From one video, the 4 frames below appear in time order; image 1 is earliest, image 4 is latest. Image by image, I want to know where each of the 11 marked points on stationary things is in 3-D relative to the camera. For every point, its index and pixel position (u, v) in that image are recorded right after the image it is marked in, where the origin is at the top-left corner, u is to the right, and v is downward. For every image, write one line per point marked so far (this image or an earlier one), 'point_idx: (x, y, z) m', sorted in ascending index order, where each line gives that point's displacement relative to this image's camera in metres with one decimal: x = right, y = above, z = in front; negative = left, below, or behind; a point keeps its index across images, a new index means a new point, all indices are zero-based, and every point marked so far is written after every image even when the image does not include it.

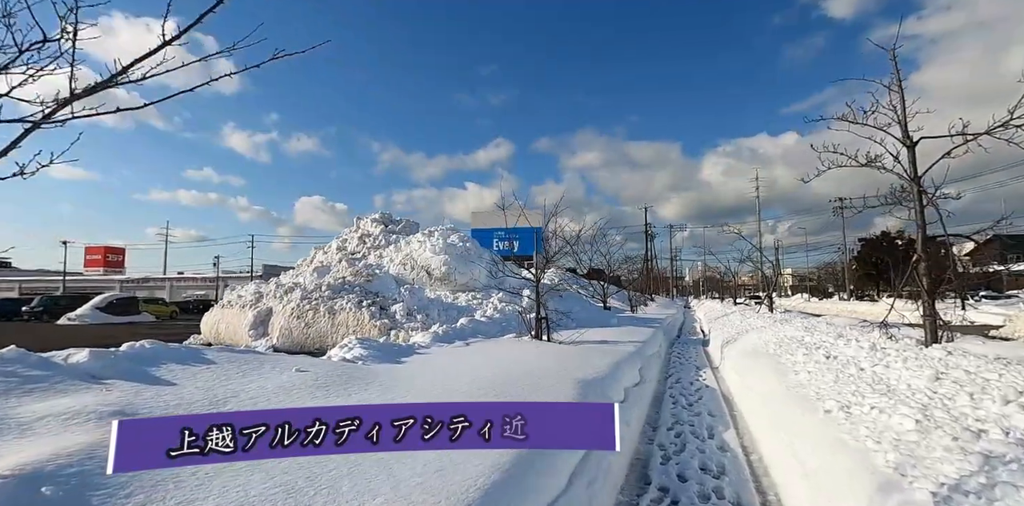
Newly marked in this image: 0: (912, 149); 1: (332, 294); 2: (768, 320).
0: (+4.3, +1.1, +5.3) m
1: (-4.6, -1.1, +12.4) m
2: (+6.2, -1.6, +11.5) m
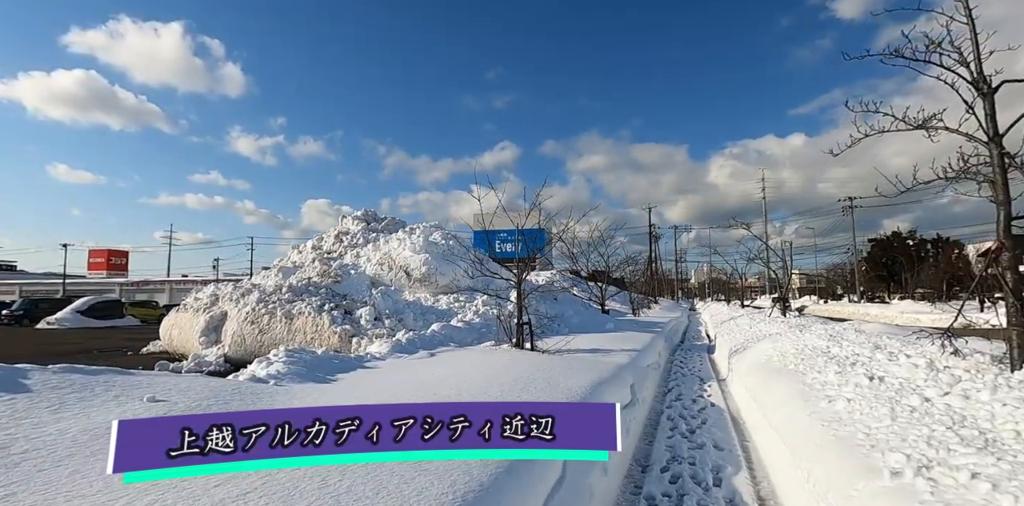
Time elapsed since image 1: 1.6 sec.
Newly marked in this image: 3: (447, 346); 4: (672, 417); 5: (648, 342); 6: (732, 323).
0: (+3.8, +1.2, +3.9) m
1: (-5.1, -1.0, +11.1) m
2: (+5.7, -1.5, +10.1) m
3: (-1.2, -1.8, +9.2) m
4: (+2.3, -2.3, +6.9) m
5: (+3.4, -2.2, +12.1) m
6: (+8.1, -2.6, +17.9) m
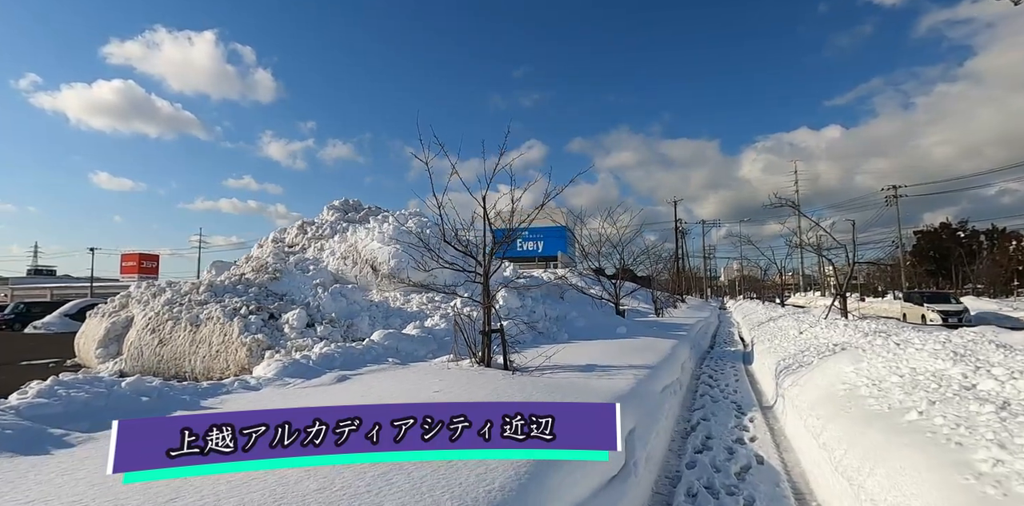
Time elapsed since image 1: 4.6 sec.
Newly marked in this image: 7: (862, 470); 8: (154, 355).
0: (+2.9, +1.5, +1.1) m
1: (-5.5, -0.8, +8.8) m
2: (+5.2, -1.2, +7.2) m
3: (-1.8, -1.5, +6.7) m
4: (+1.6, -2.0, +4.2) m
5: (+3.0, -1.9, +9.4) m
6: (+8.0, -2.2, +14.9) m
7: (+2.3, -1.5, +3.1) m
8: (-6.0, -1.7, +8.1) m
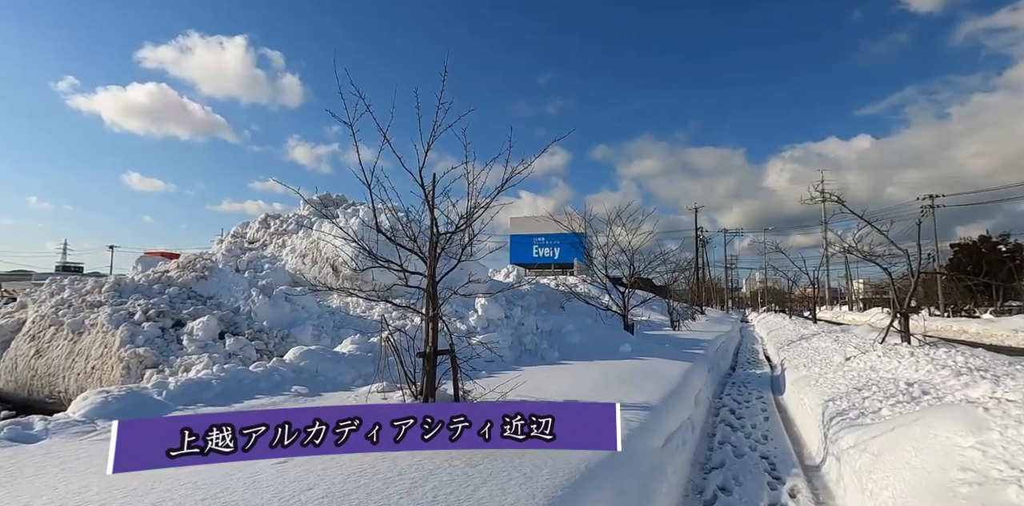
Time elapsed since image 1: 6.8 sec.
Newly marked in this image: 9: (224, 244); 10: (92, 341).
0: (+2.2, +1.6, -0.8) m
1: (-6.0, -0.7, +7.2) m
2: (+4.6, -1.3, +5.2) m
3: (-2.4, -1.4, +4.9) m
4: (+0.9, -2.0, +2.3) m
5: (+2.6, -2.0, +7.4) m
6: (+7.7, -2.5, +12.7) m
7: (+1.5, -1.4, +1.2) m
8: (-6.5, -1.6, +6.5) m
9: (-6.9, +0.3, +11.8) m
10: (-5.4, -1.1, +6.3) m
